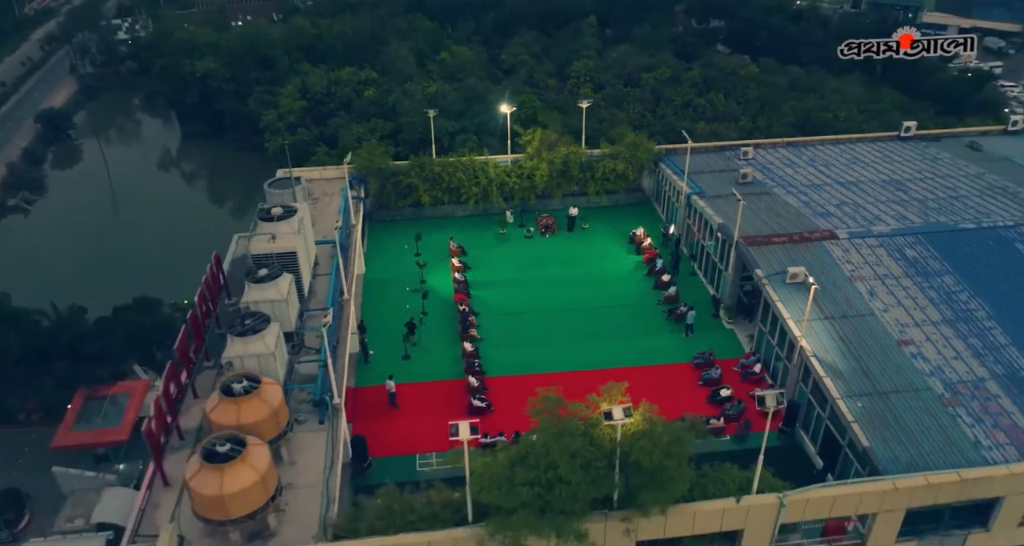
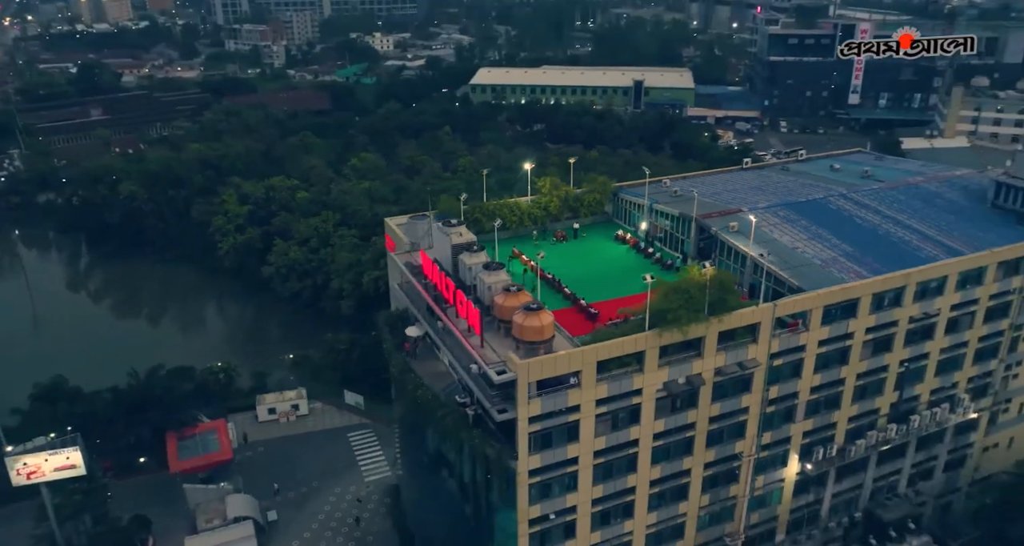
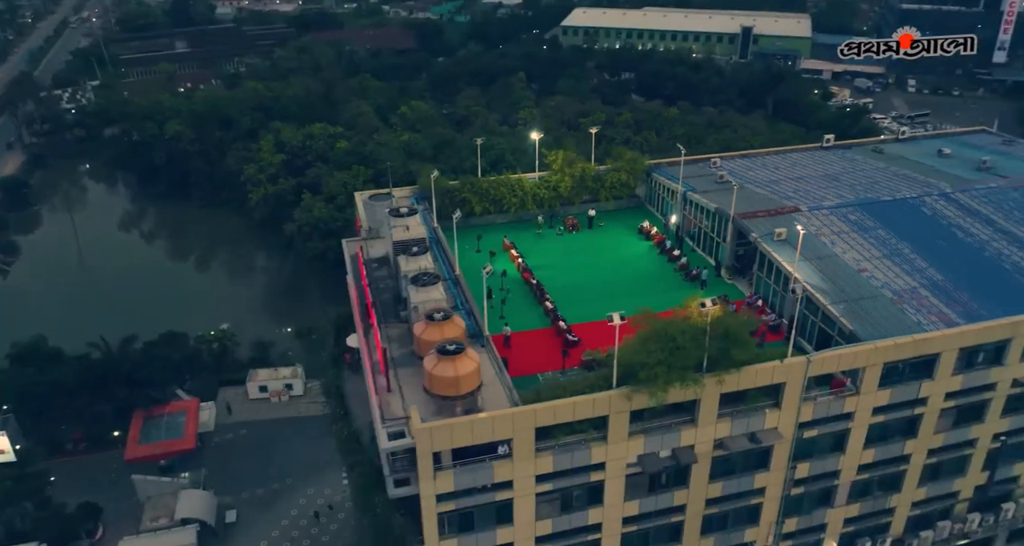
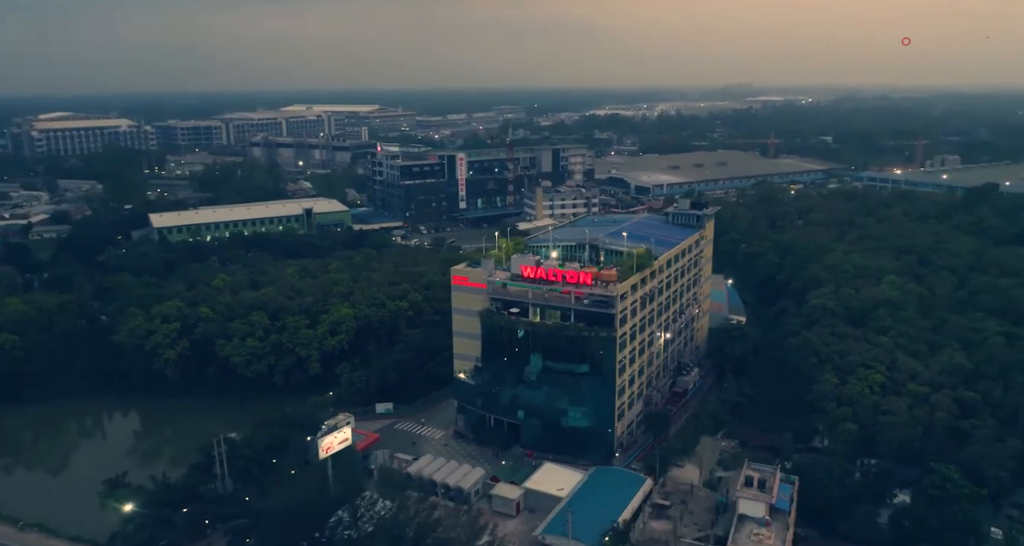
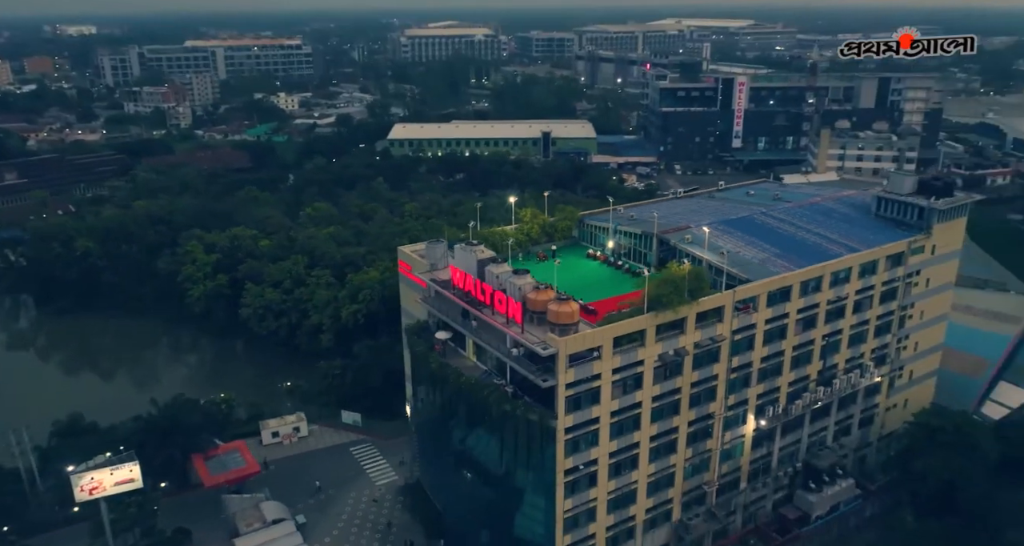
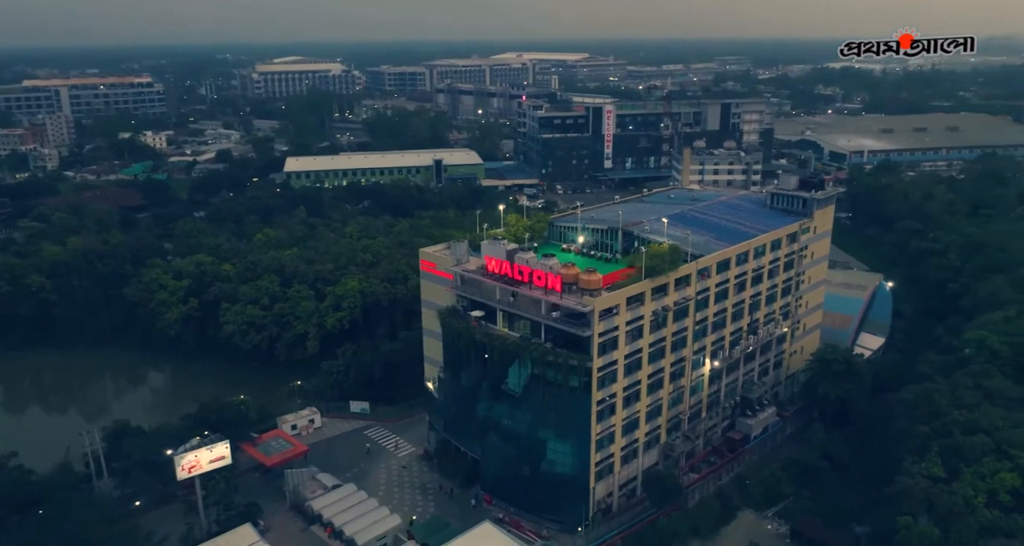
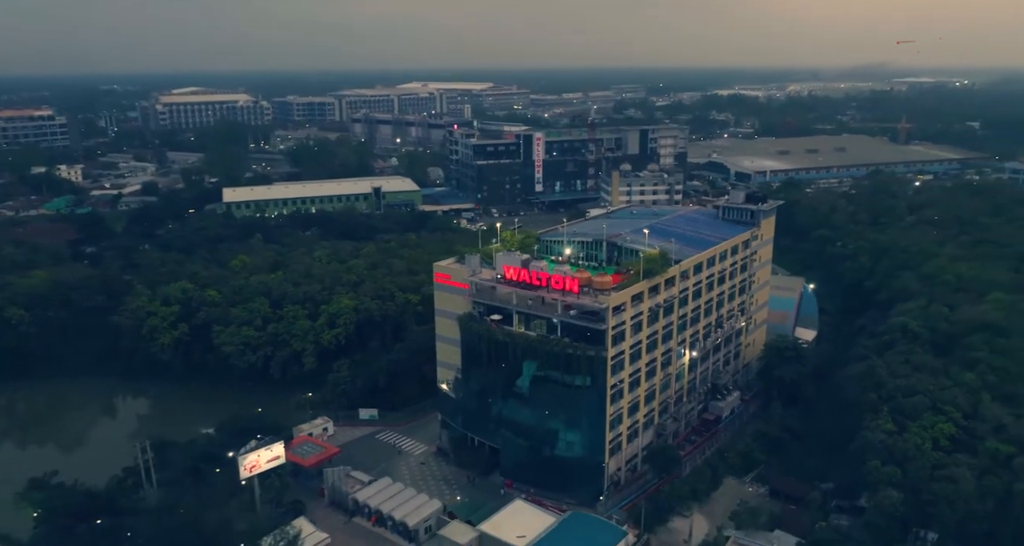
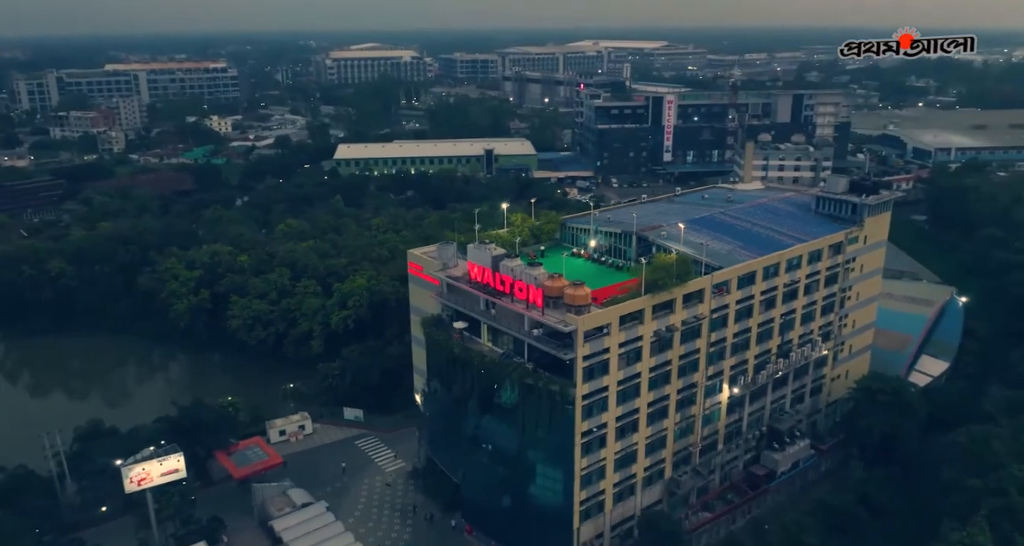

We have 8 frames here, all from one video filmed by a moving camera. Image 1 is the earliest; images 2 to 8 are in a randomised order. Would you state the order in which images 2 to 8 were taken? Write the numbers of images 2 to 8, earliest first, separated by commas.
3, 2, 5, 8, 6, 7, 4
